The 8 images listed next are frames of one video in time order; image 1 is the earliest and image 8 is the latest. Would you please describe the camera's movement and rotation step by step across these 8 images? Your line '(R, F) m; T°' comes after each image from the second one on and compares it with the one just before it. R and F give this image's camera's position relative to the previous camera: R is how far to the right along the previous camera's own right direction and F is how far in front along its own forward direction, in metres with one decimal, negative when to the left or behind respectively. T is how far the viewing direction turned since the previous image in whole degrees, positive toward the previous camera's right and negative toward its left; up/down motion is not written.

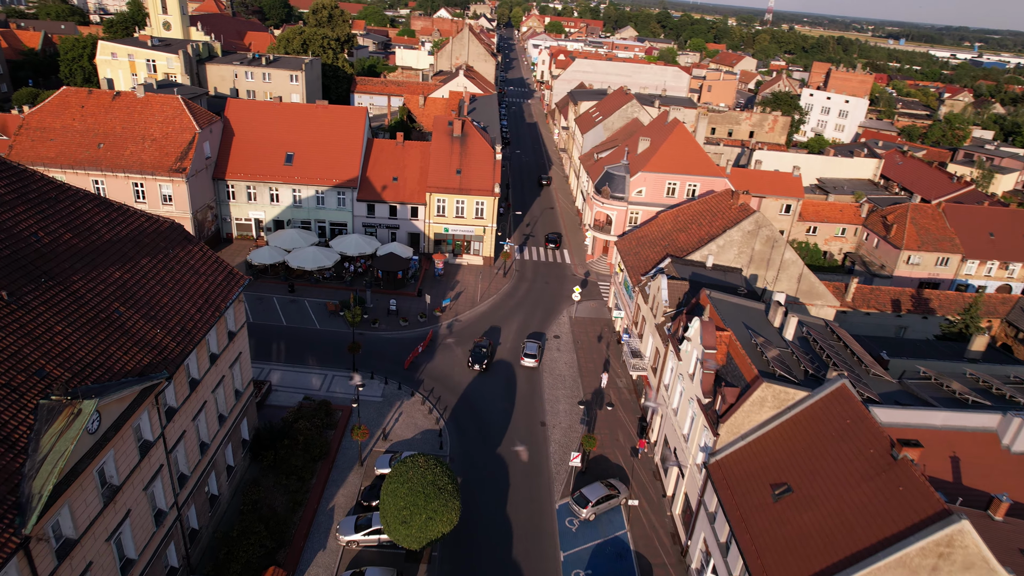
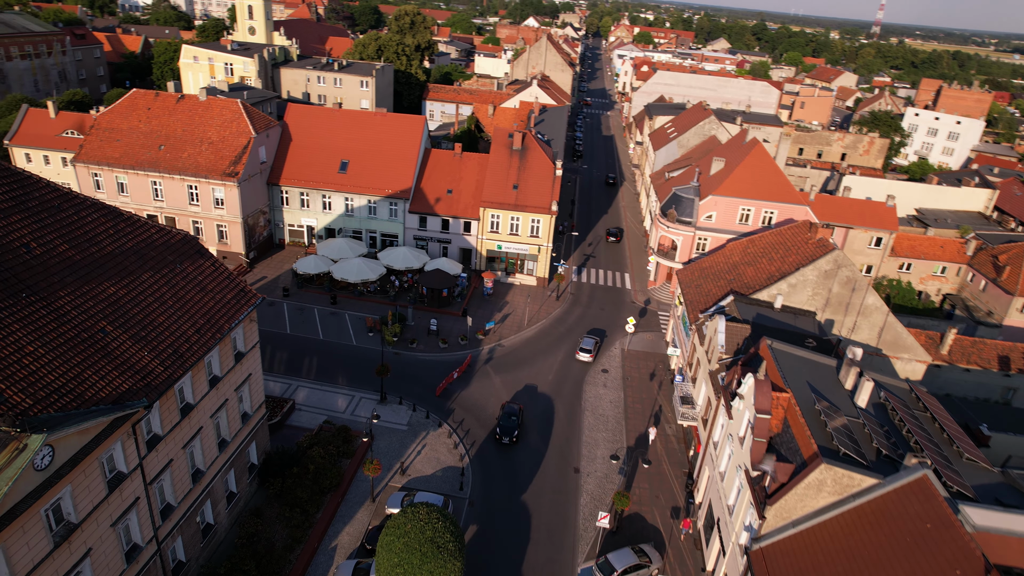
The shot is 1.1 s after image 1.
(+2.1, +3.3) m; -7°
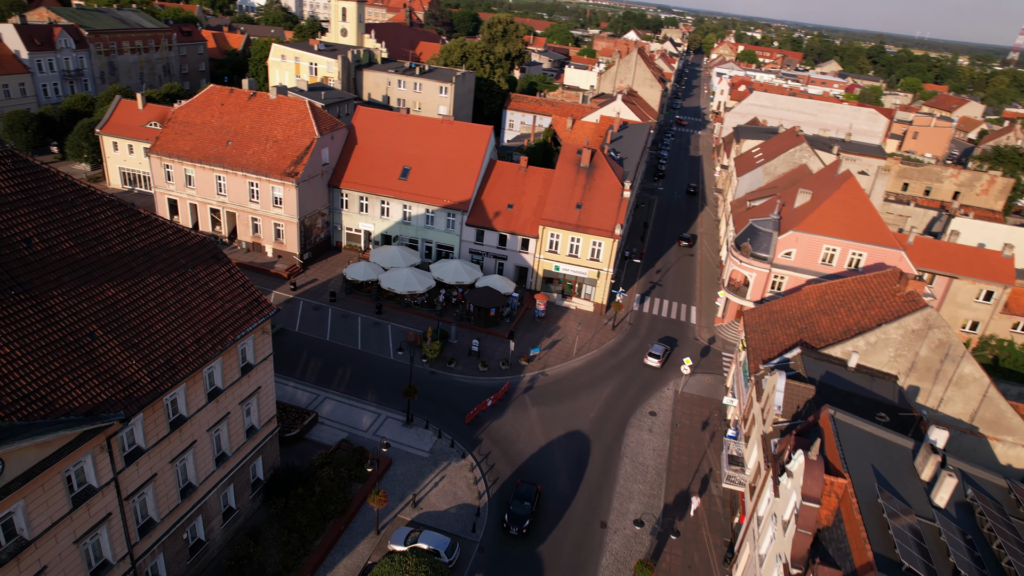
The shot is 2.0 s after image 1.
(+2.2, +2.8) m; -7°
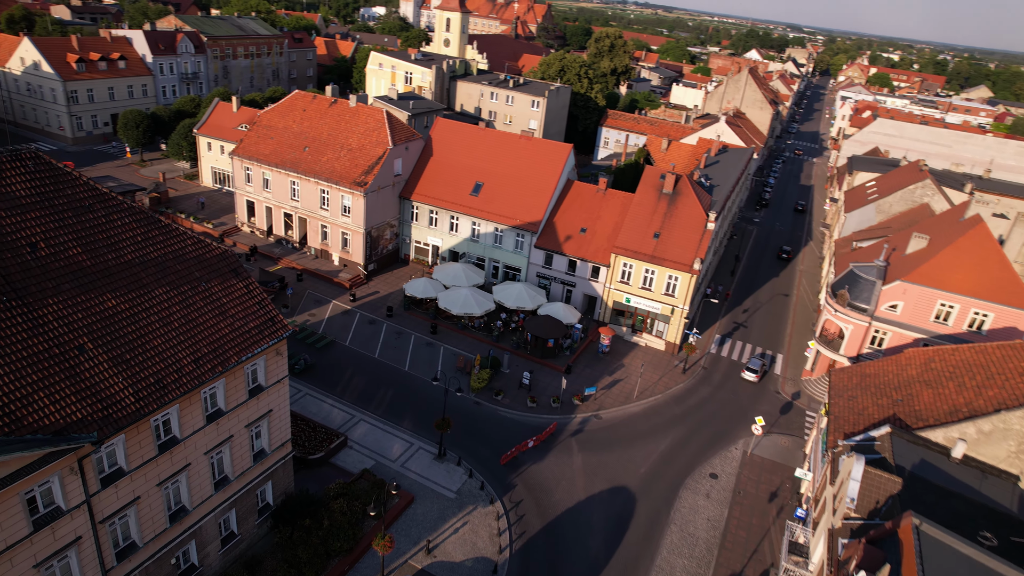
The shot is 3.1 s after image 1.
(+2.6, +3.1) m; -9°
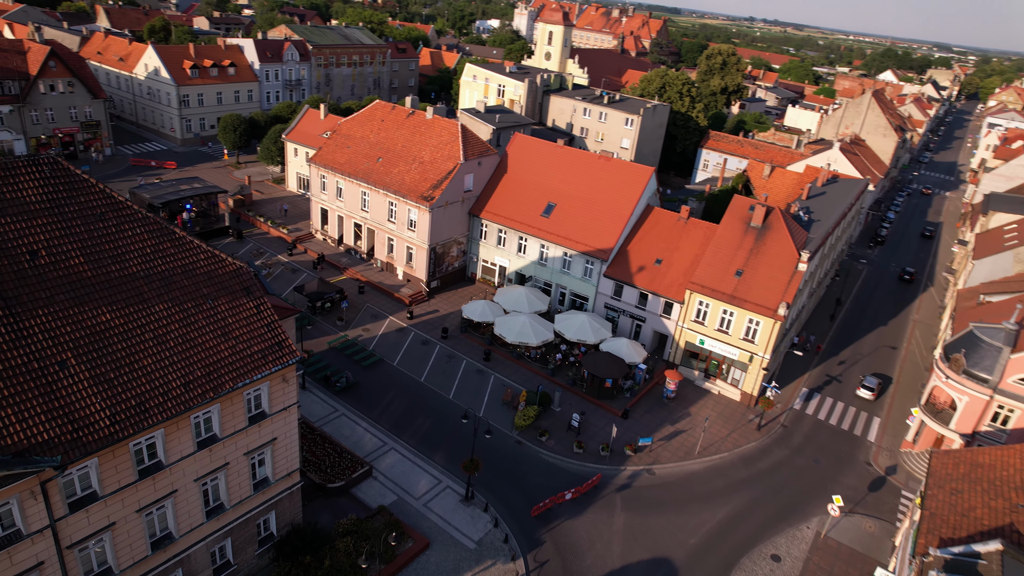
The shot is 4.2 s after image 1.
(+2.7, +3.1) m; -9°
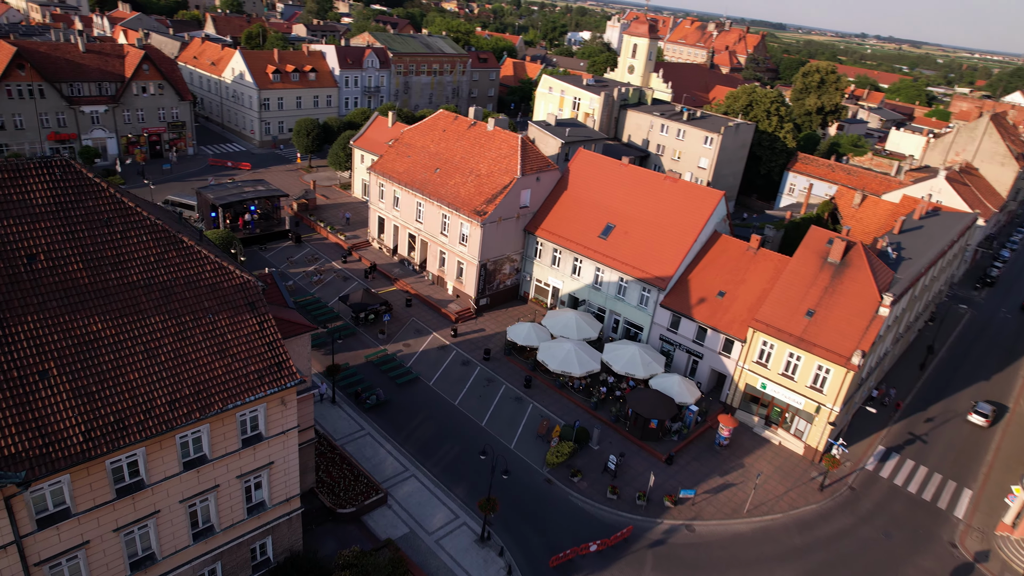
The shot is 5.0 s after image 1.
(+2.2, +2.4) m; -7°
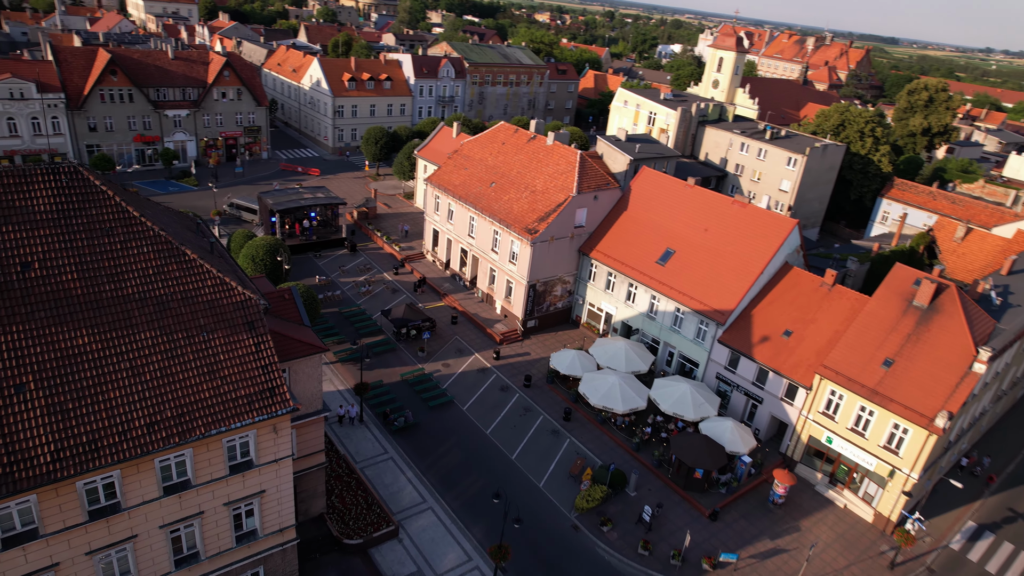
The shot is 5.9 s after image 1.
(+2.2, +2.4) m; -7°
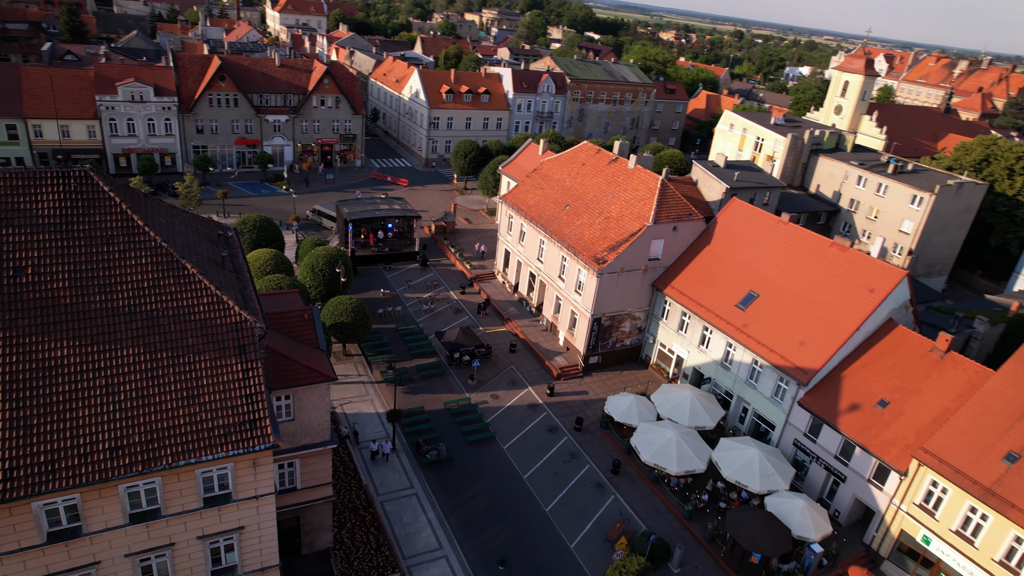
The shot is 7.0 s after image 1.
(+2.9, +3.1) m; -9°
